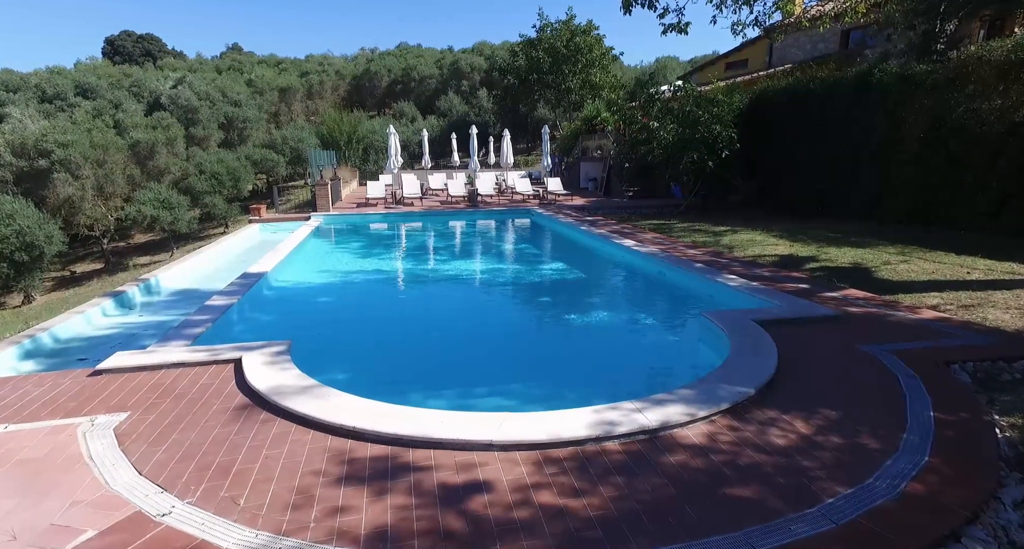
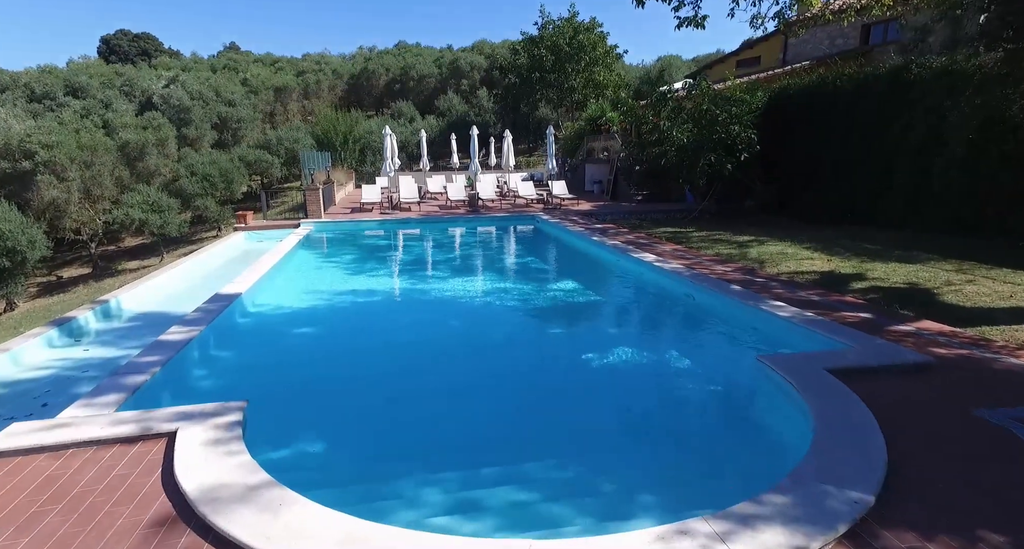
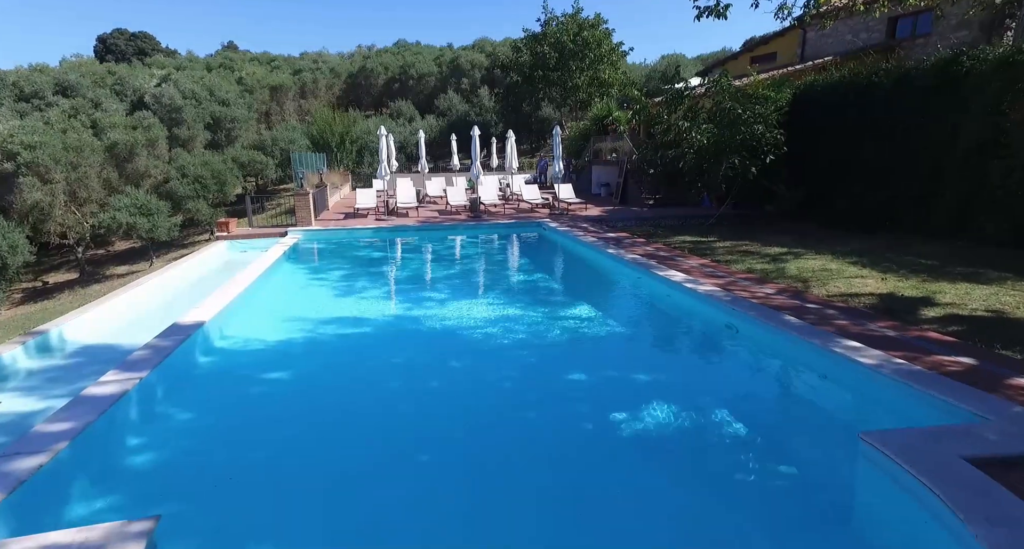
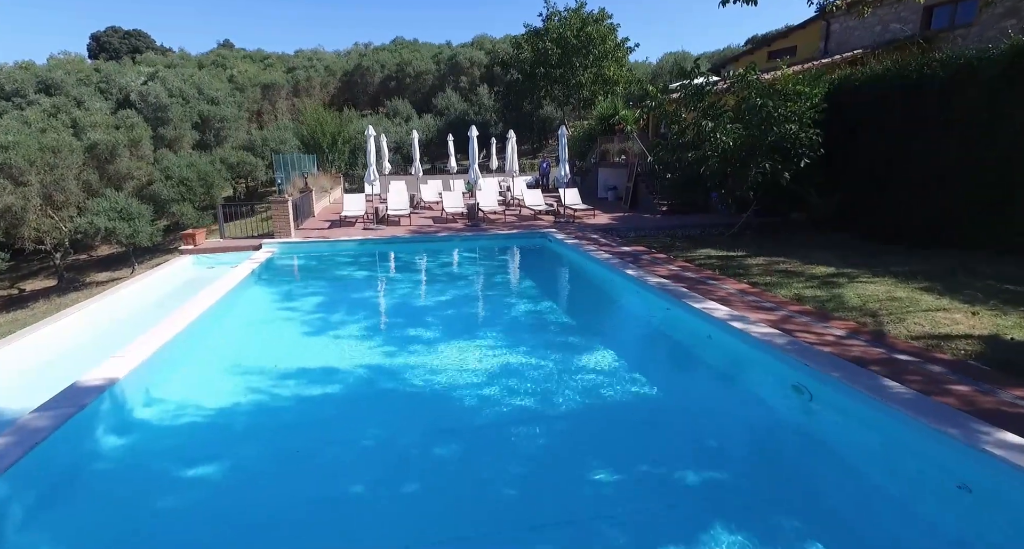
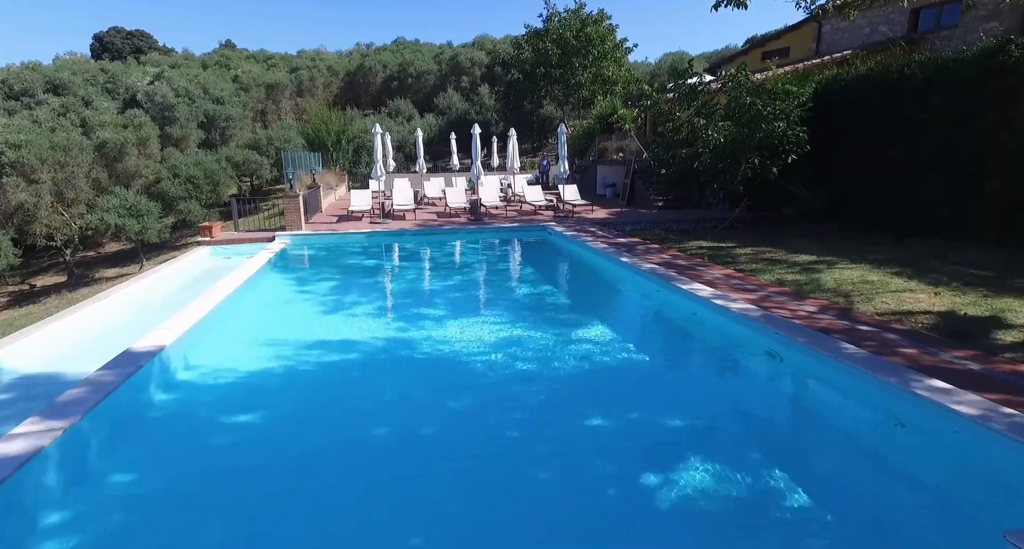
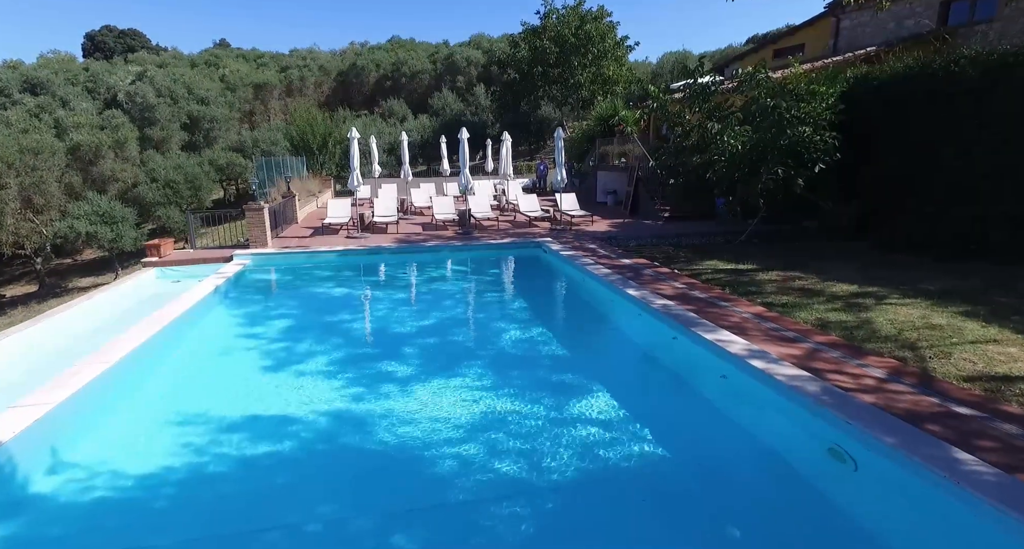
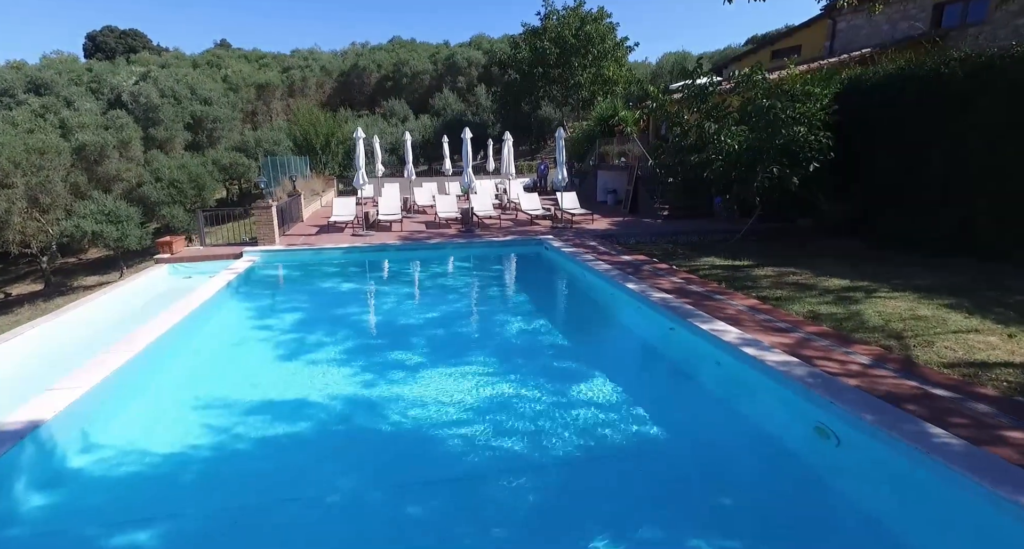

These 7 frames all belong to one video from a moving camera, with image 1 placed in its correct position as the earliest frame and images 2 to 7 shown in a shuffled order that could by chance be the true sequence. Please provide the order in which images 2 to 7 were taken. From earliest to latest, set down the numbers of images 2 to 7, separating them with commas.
2, 3, 5, 4, 7, 6
